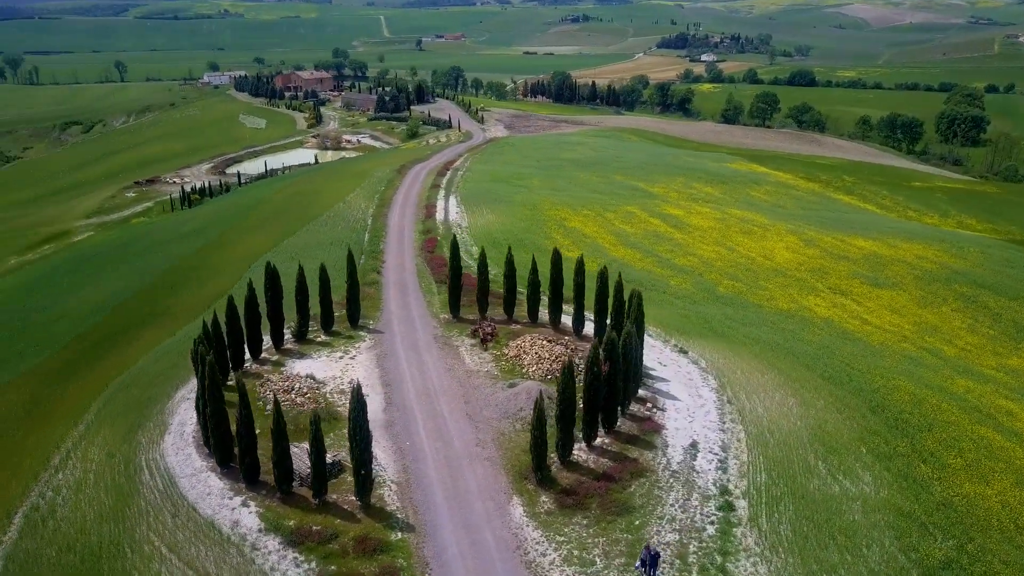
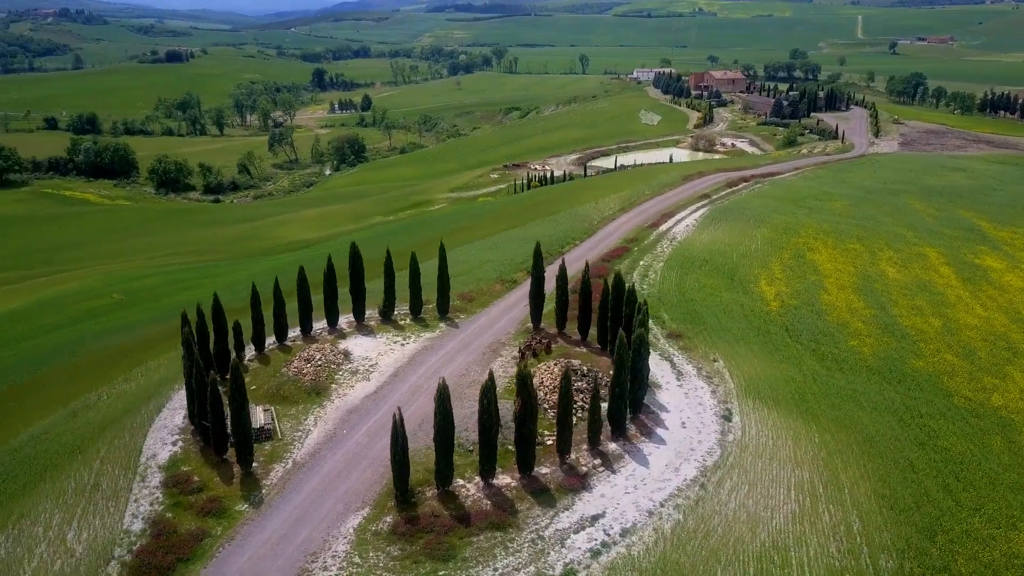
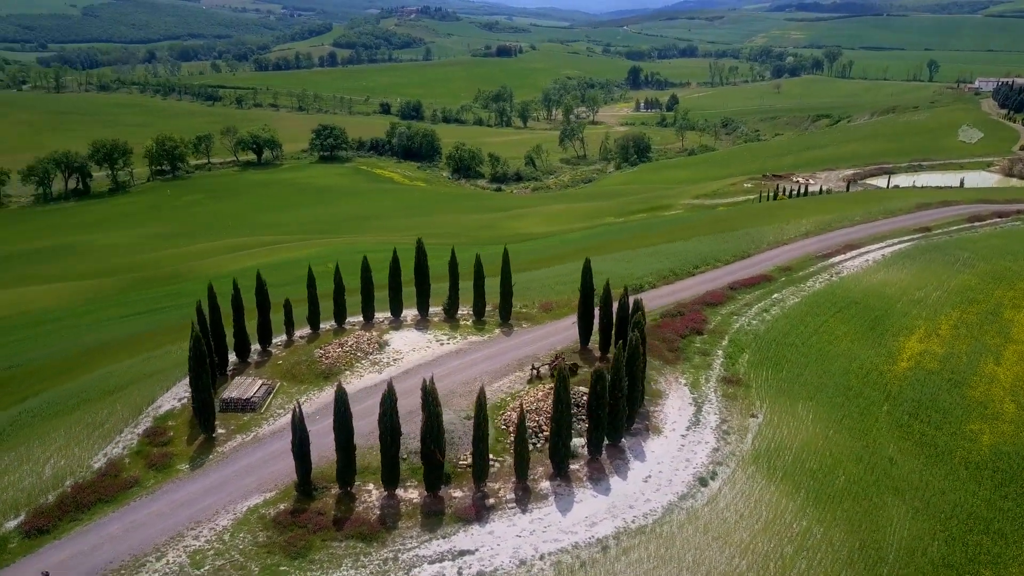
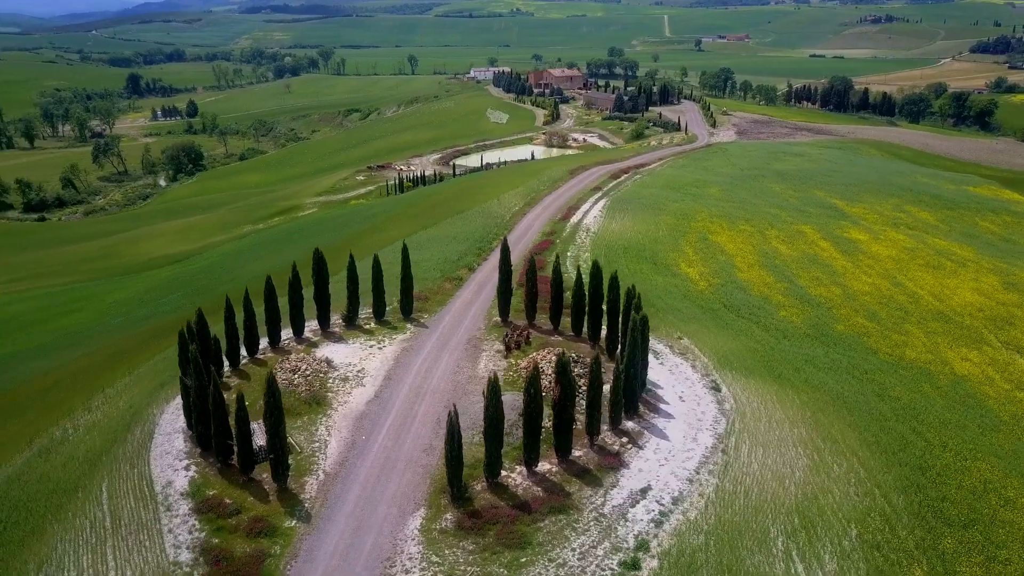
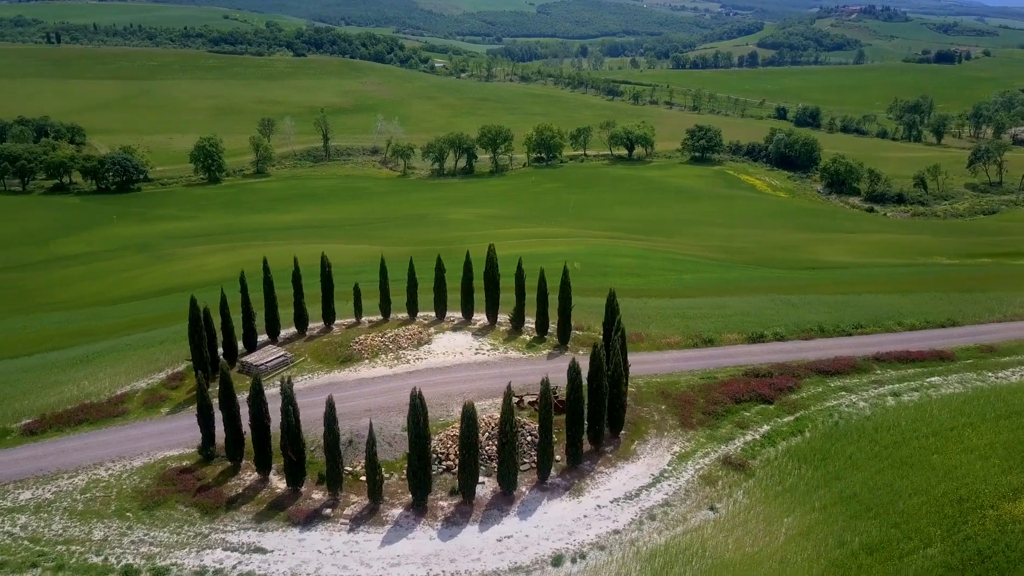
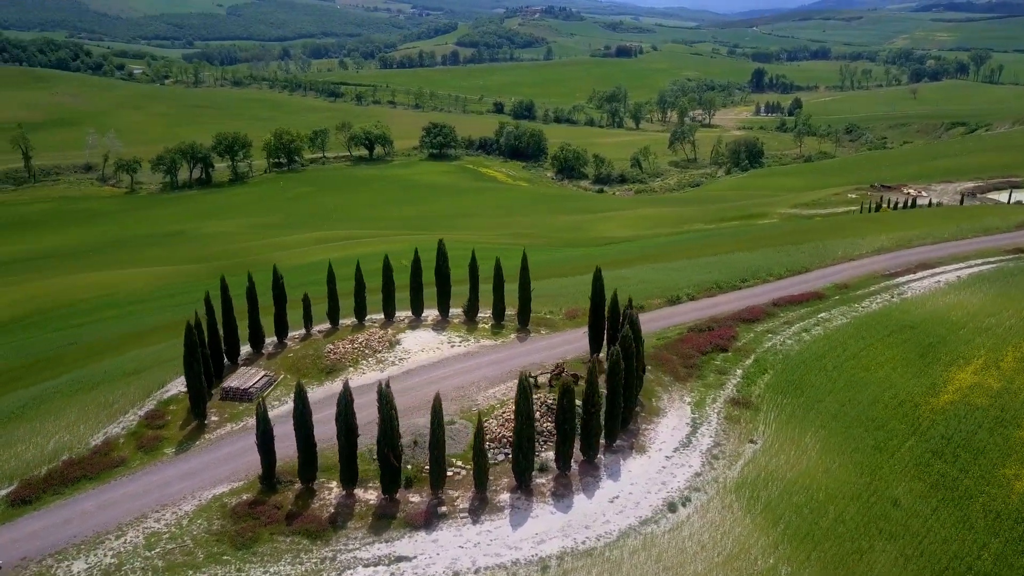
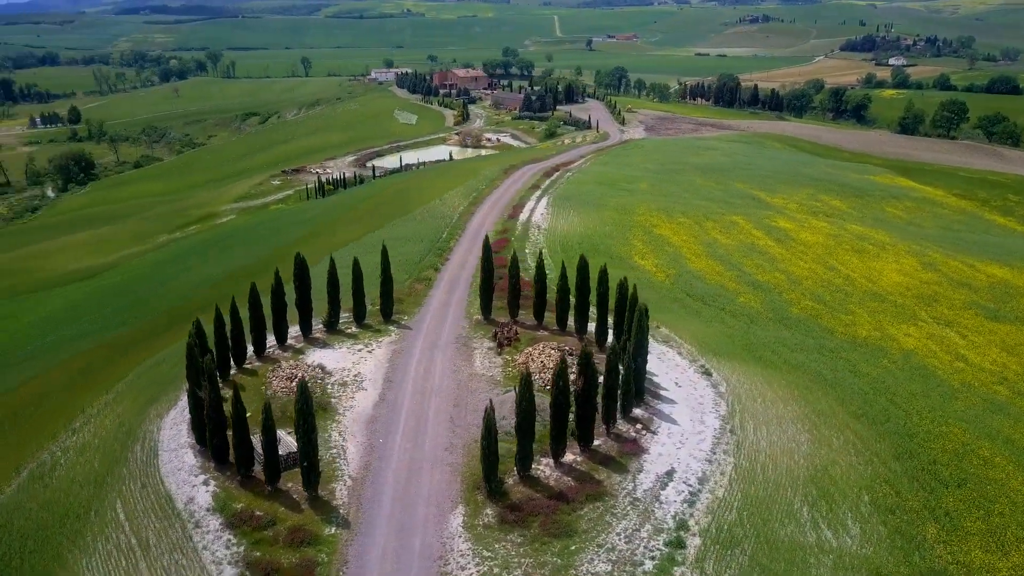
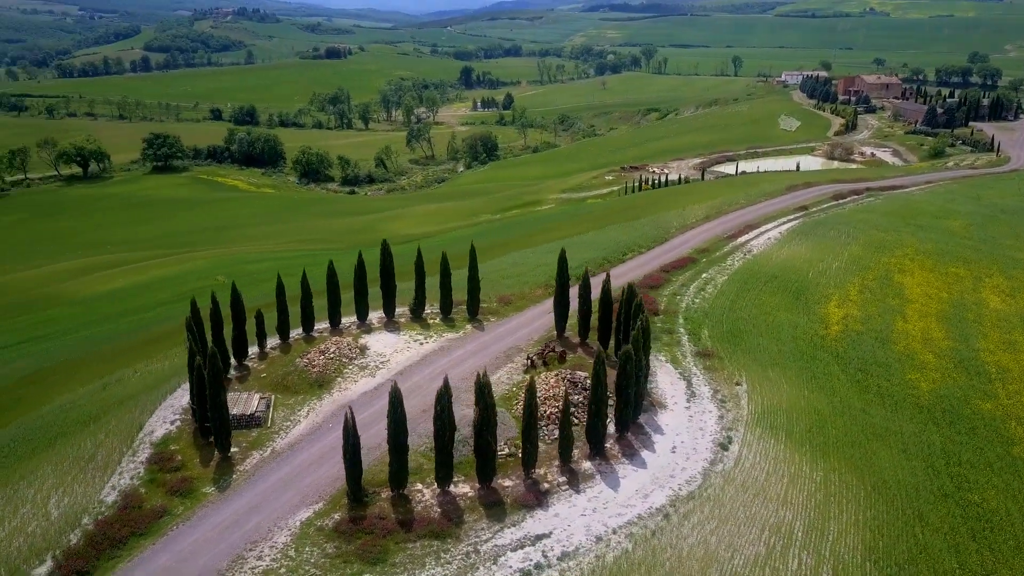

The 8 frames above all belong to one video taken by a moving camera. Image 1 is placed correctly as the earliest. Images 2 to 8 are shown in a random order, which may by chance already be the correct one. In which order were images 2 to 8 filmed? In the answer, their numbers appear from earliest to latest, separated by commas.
7, 4, 2, 8, 3, 6, 5
